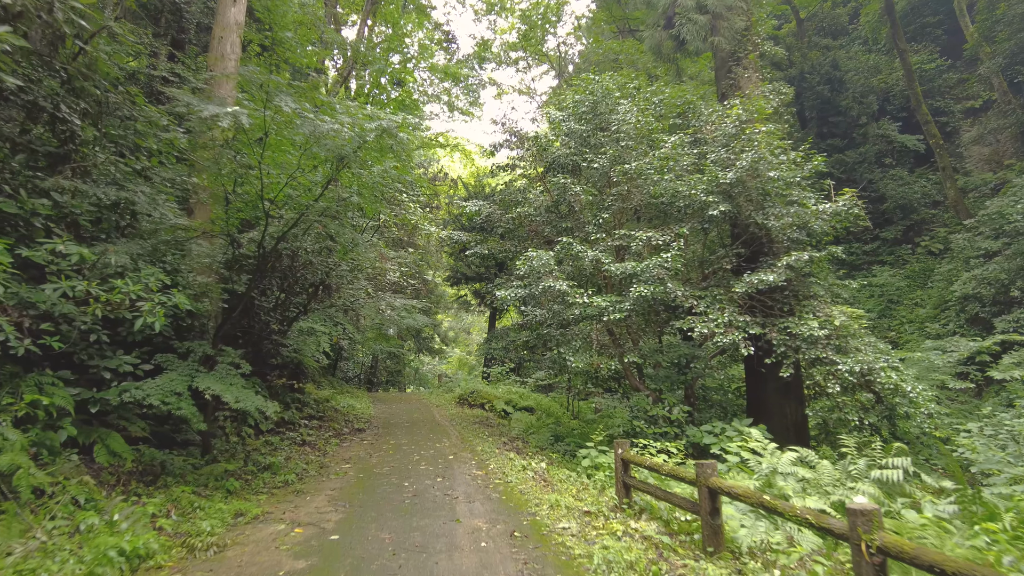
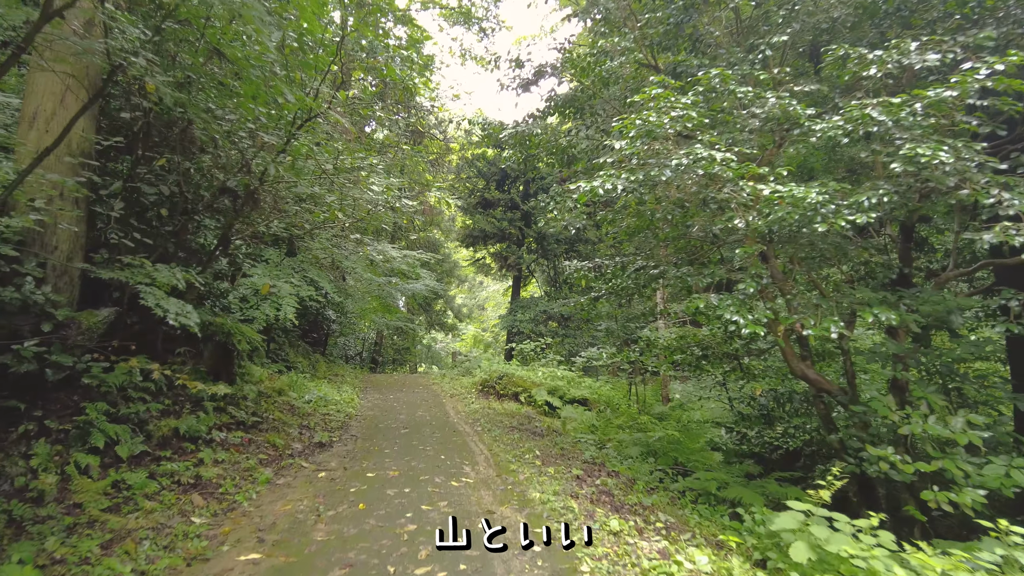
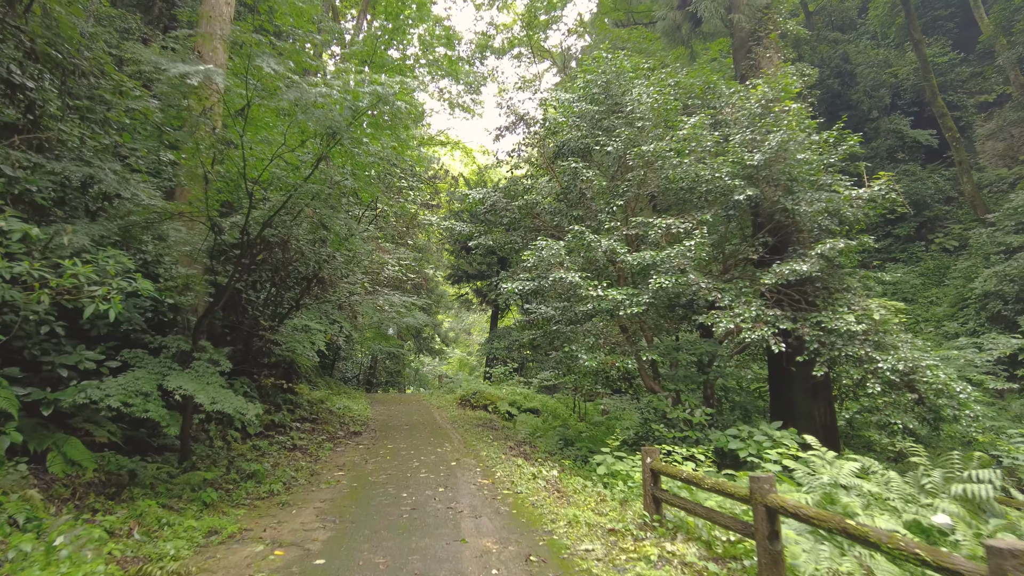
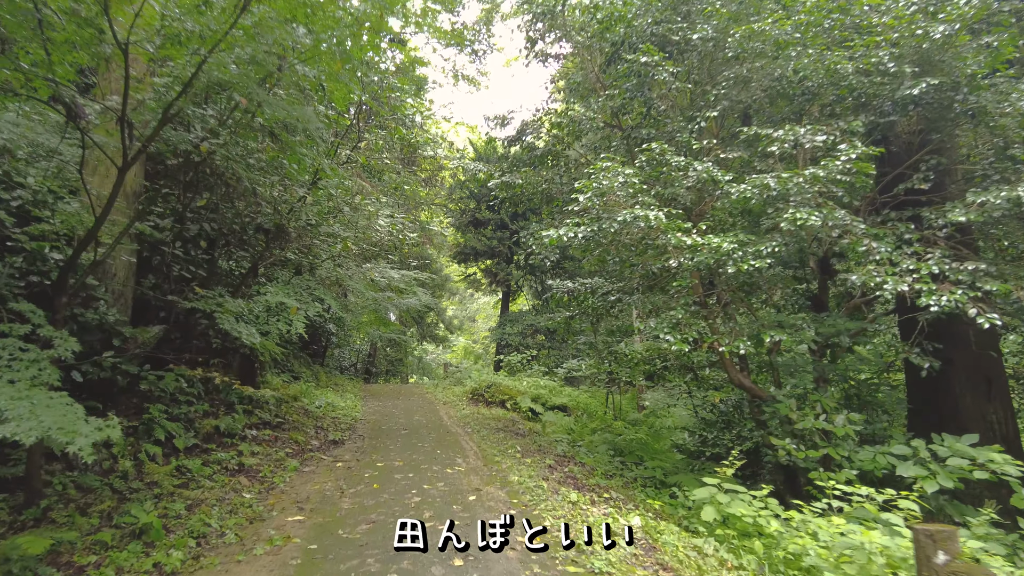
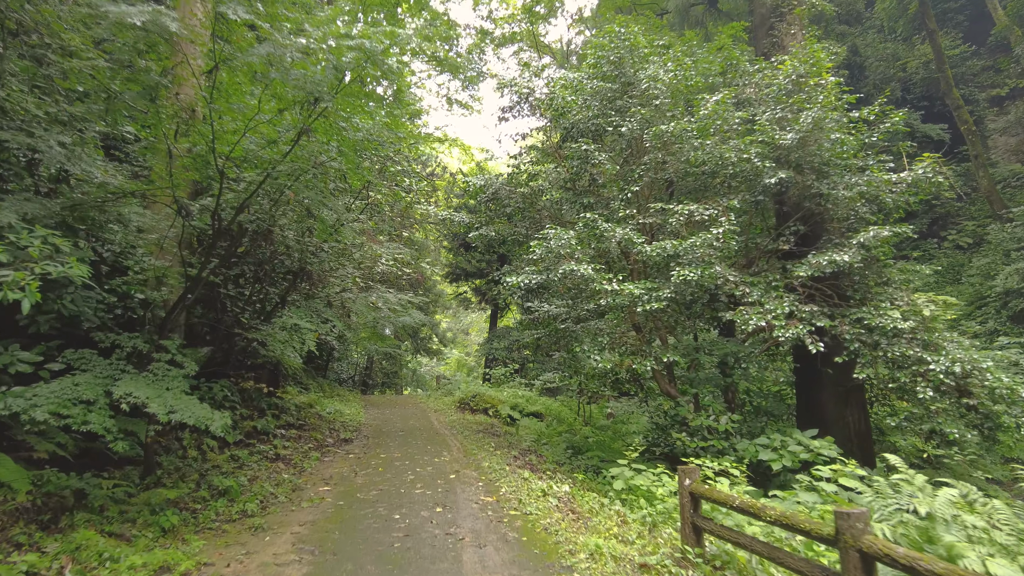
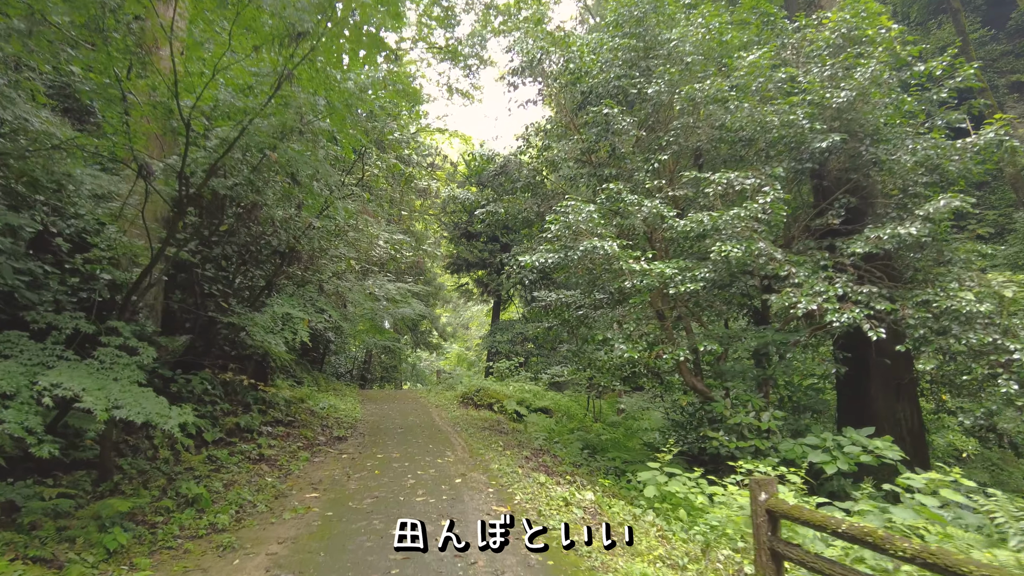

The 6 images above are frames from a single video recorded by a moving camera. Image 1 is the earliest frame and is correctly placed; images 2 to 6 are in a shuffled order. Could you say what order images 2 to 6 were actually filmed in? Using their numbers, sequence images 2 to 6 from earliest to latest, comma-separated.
3, 5, 6, 4, 2
